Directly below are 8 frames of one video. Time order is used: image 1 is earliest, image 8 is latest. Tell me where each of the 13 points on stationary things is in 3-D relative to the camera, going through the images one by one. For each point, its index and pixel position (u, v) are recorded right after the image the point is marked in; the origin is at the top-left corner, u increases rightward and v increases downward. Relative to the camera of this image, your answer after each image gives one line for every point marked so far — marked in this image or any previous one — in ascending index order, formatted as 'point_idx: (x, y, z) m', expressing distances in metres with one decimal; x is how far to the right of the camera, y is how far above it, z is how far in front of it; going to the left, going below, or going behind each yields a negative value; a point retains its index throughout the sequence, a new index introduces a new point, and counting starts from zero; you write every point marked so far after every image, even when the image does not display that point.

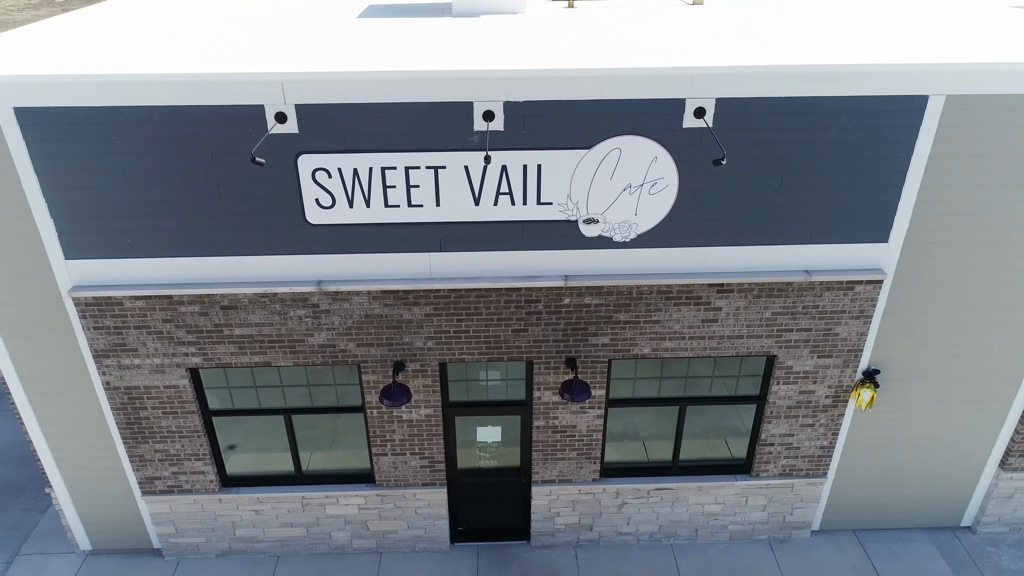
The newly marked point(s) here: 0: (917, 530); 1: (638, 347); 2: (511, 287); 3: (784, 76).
0: (+4.8, -2.9, +7.9) m
1: (+1.2, -0.6, +6.5) m
2: (0.0, 0.0, +6.1) m
3: (+2.2, +1.7, +5.4) m
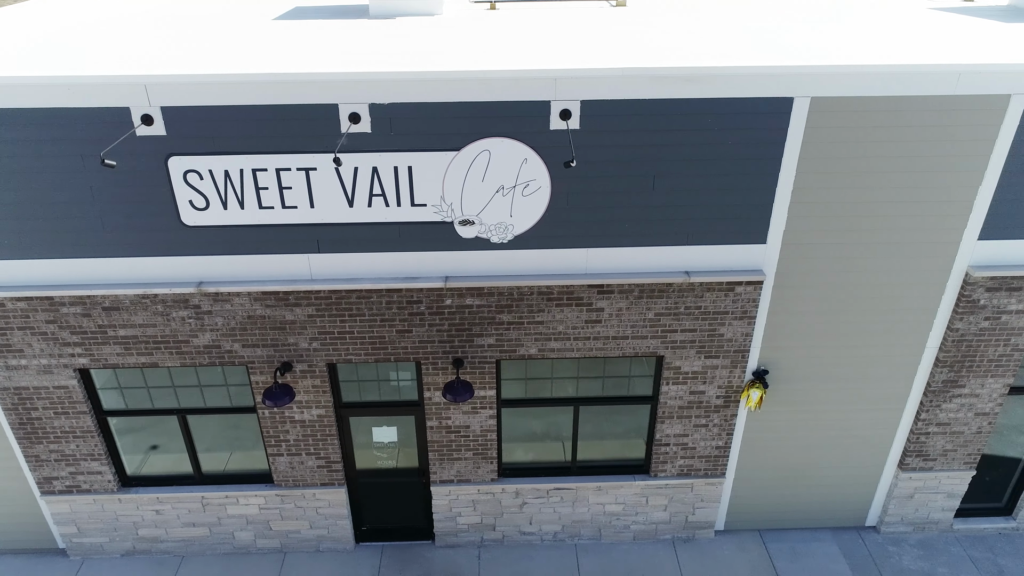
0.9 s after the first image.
0: (+3.7, -2.9, +7.9) m
1: (+0.1, -0.6, +6.5) m
2: (-1.1, 0.0, +6.1) m
3: (+1.1, +1.7, +5.4) m
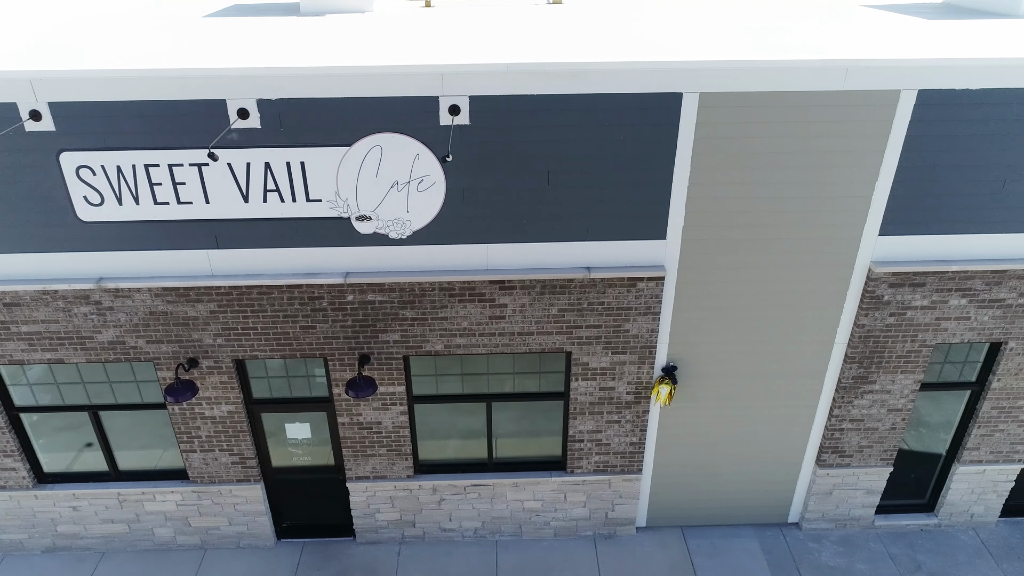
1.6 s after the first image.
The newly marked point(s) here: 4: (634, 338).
0: (+2.8, -2.8, +7.9) m
1: (-0.8, -0.5, +6.5) m
2: (-2.1, 0.0, +6.2) m
3: (+0.2, +1.7, +5.4) m
4: (+1.2, -0.5, +6.5) m
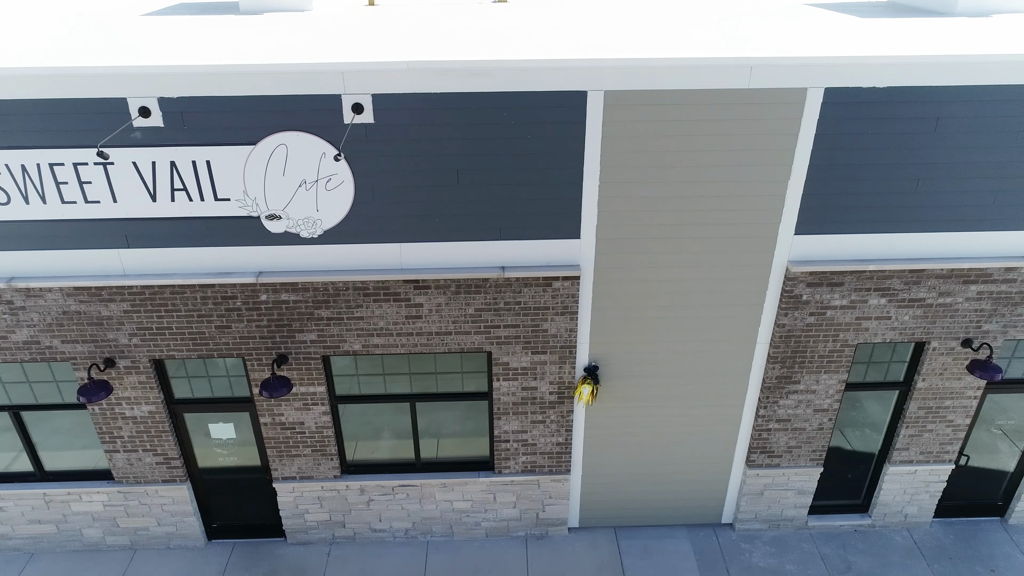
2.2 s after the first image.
0: (+2.0, -2.8, +7.9) m
1: (-1.6, -0.5, +6.5) m
2: (-2.9, 0.0, +6.1) m
3: (-0.6, +1.8, +5.4) m
4: (+0.4, -0.5, +6.5) m
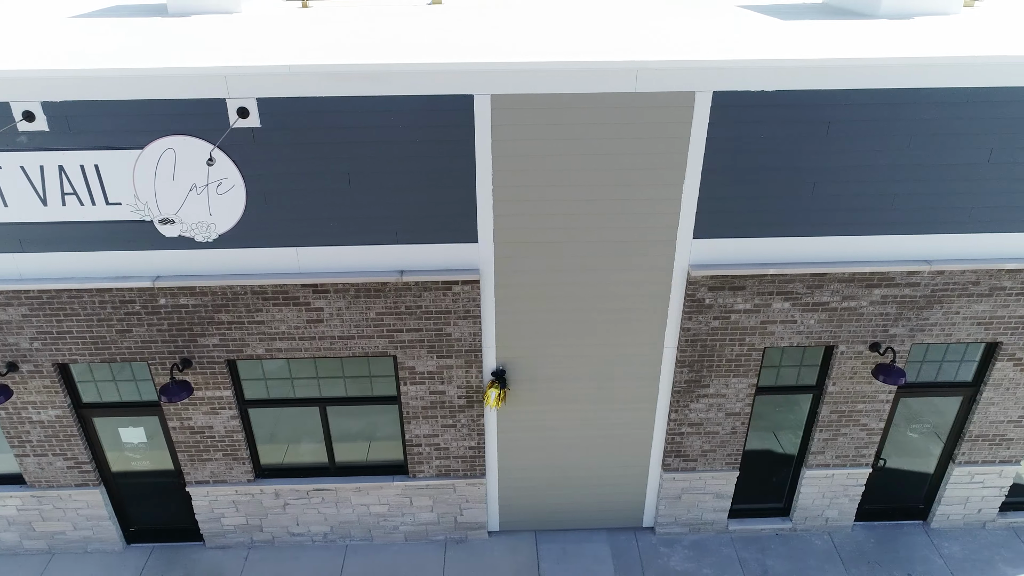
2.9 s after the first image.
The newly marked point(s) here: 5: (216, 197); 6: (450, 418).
0: (+1.1, -2.9, +7.9) m
1: (-2.5, -0.6, +6.5) m
2: (-3.8, 0.0, +6.1) m
3: (-1.6, +1.7, +5.4) m
4: (-0.5, -0.5, +6.5) m
5: (-2.6, +0.8, +5.8) m
6: (-0.6, -1.4, +6.9) m
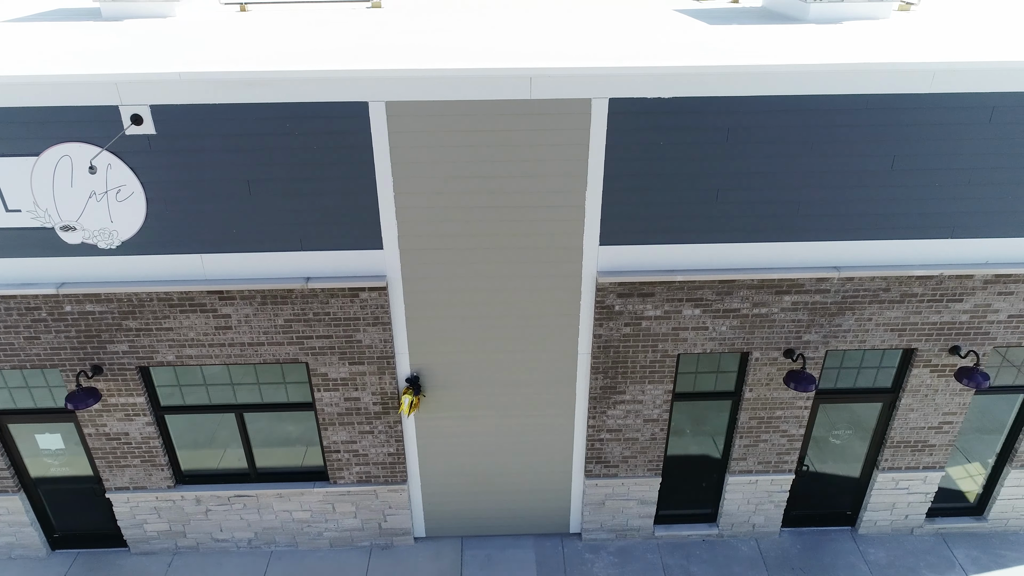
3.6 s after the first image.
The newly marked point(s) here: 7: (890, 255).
0: (+0.2, -2.9, +7.8) m
1: (-3.4, -0.6, +6.4) m
2: (-4.7, -0.1, +6.1) m
3: (-2.4, +1.7, +5.3) m
4: (-1.4, -0.6, +6.5) m
5: (-3.5, +0.7, +5.8) m
6: (-1.5, -1.4, +6.9) m
7: (+3.5, +0.3, +6.2) m
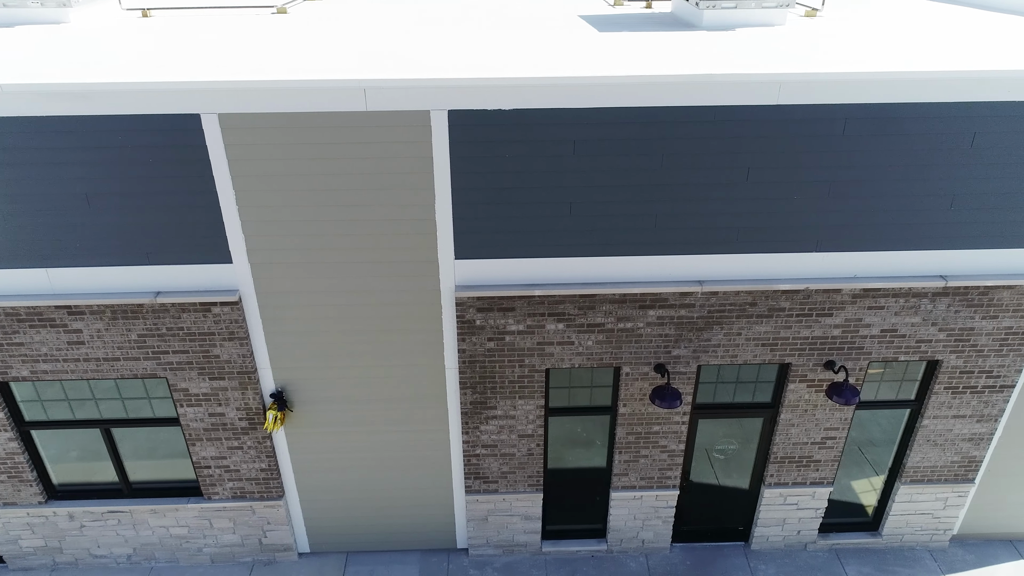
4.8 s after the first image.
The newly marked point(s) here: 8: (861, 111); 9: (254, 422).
0: (-1.1, -3.1, +7.7) m
1: (-4.7, -0.8, +6.3) m
2: (-6.0, -0.2, +6.0) m
3: (-3.7, +1.5, +5.2) m
4: (-2.7, -0.7, +6.3) m
5: (-4.8, +0.6, +5.7) m
6: (-2.8, -1.5, +6.8) m
7: (+2.2, +0.2, +6.1) m
8: (+2.9, +1.4, +5.5) m
9: (-2.6, -1.3, +6.7) m
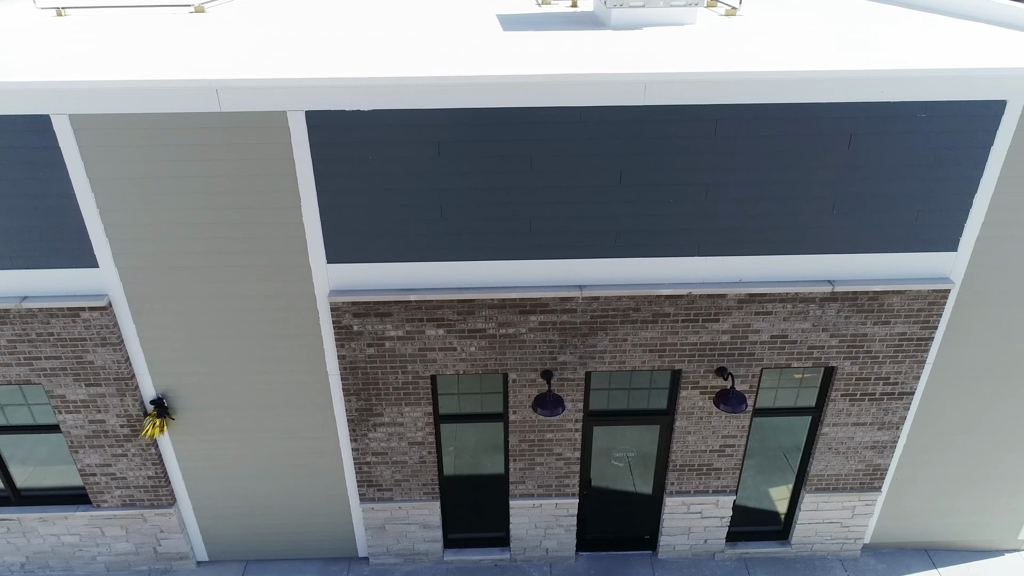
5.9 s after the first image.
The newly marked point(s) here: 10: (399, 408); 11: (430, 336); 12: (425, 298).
0: (-2.2, -3.1, +7.6) m
1: (-5.8, -0.8, +6.2) m
2: (-7.1, -0.2, +5.8) m
3: (-4.8, +1.5, +5.1) m
4: (-3.8, -0.8, +6.2) m
5: (-5.9, +0.6, +5.5) m
6: (-3.9, -1.6, +6.6) m
7: (+1.1, +0.1, +5.9) m
8: (+1.8, +1.4, +5.3) m
9: (-3.7, -1.4, +6.6) m
10: (-1.1, -1.2, +6.5) m
11: (-0.7, -0.4, +6.1) m
12: (-0.8, -0.1, +5.9) m
